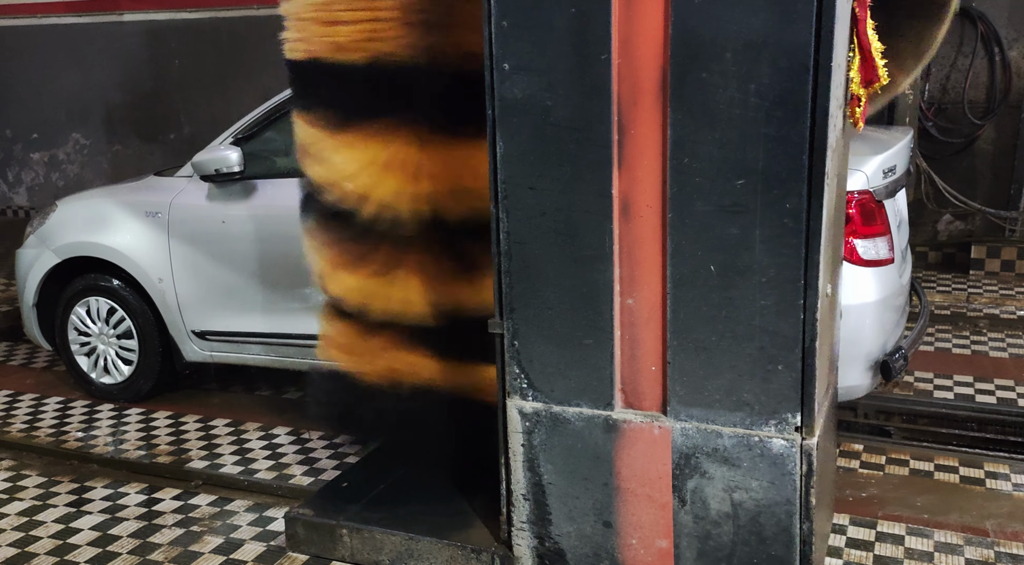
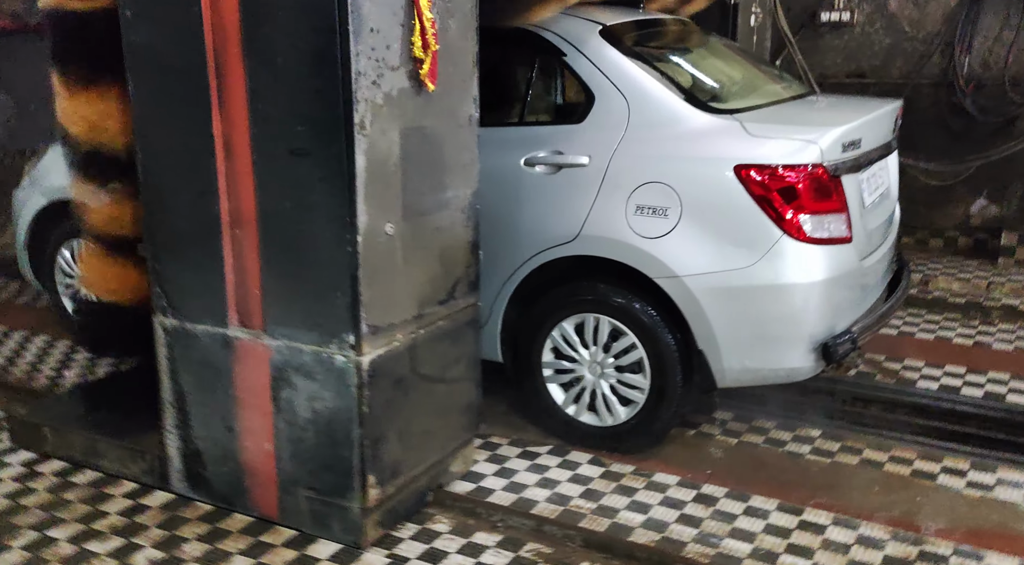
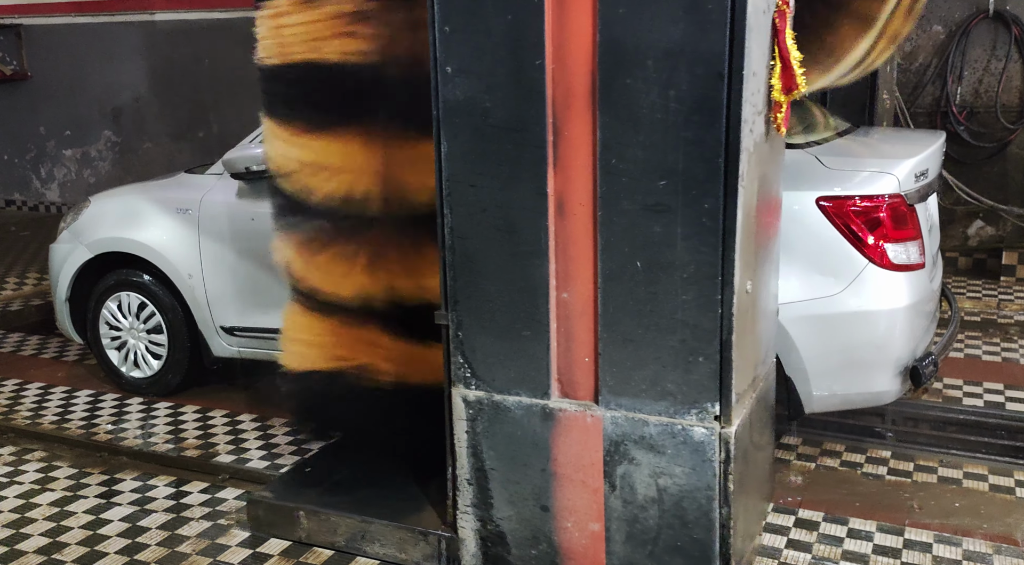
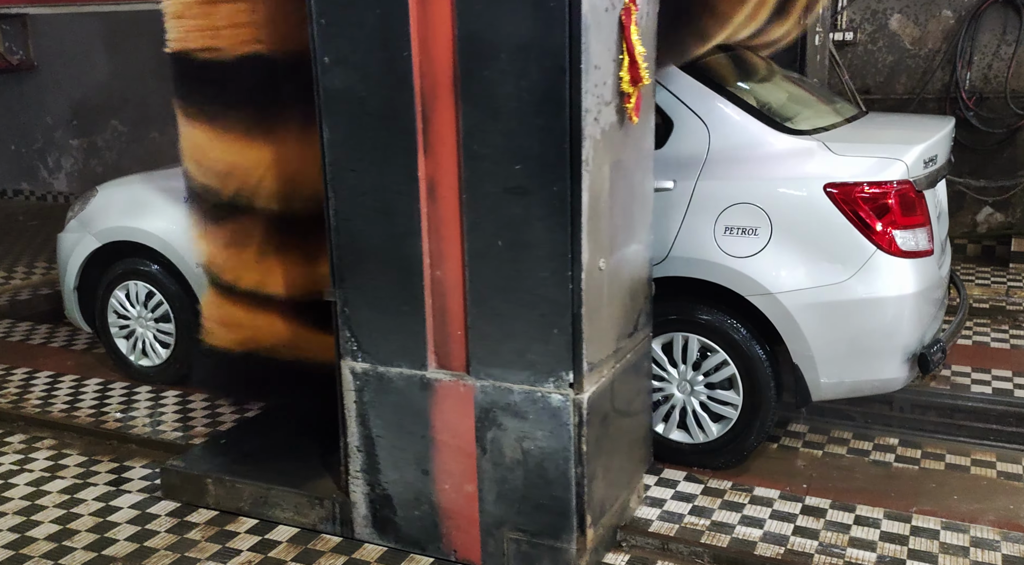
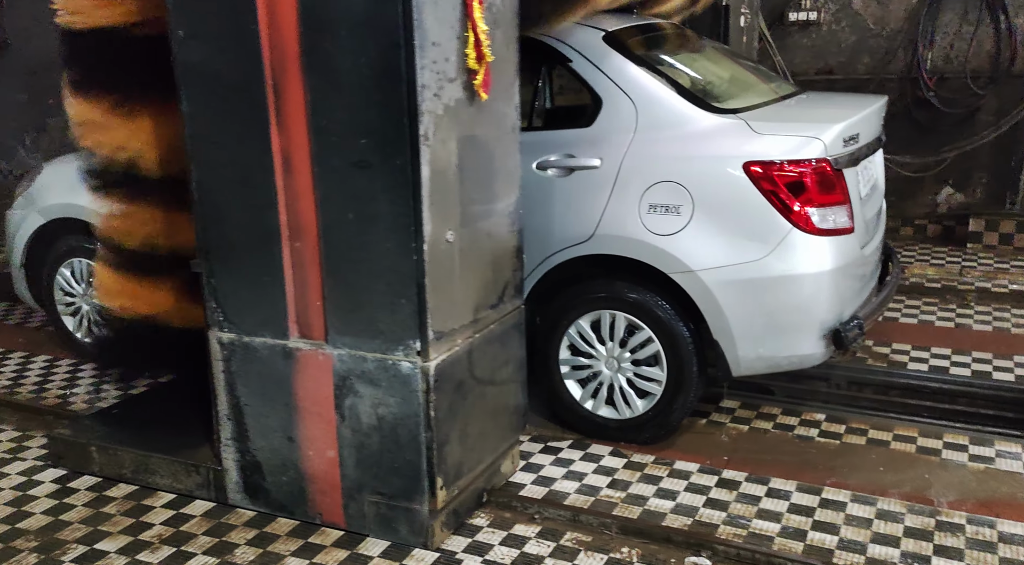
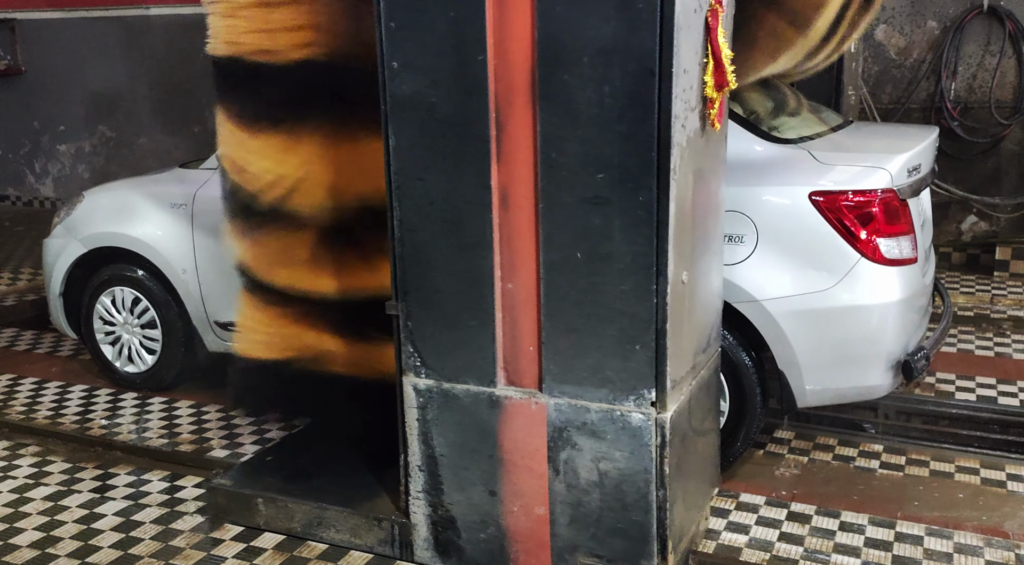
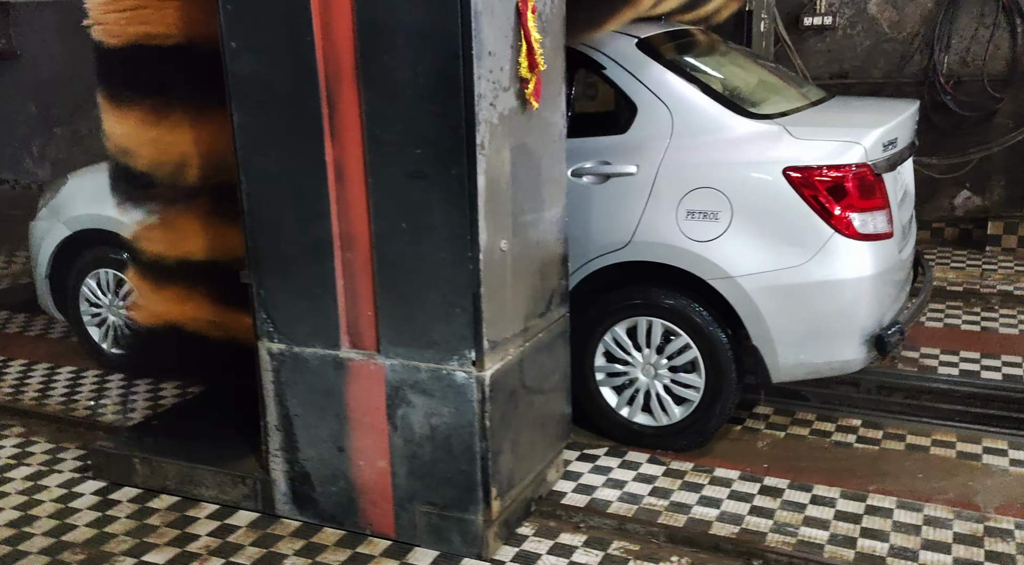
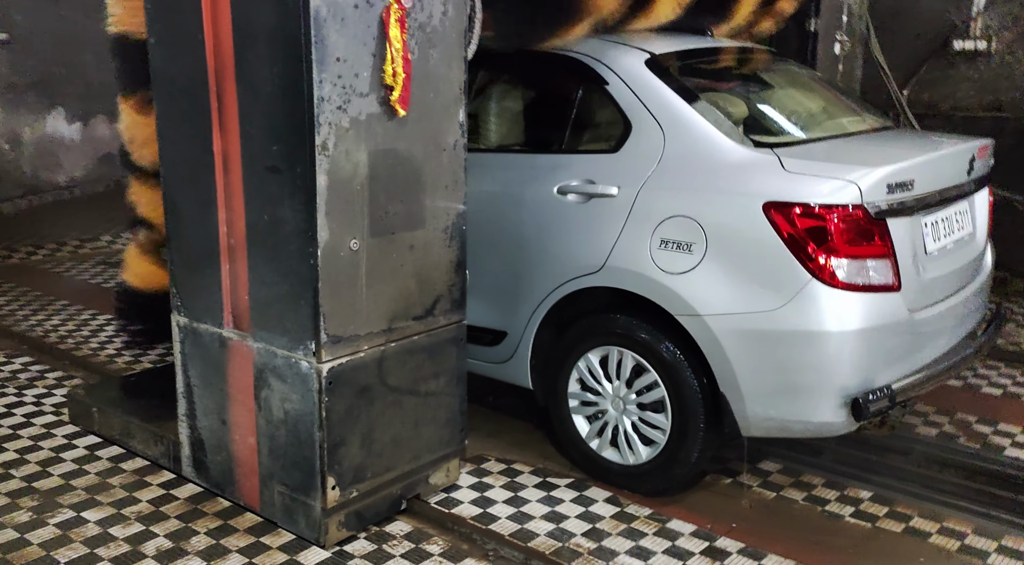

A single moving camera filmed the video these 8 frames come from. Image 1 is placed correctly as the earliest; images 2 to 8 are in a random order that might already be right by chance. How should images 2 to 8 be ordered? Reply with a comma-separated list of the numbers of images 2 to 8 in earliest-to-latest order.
3, 6, 4, 7, 5, 2, 8
